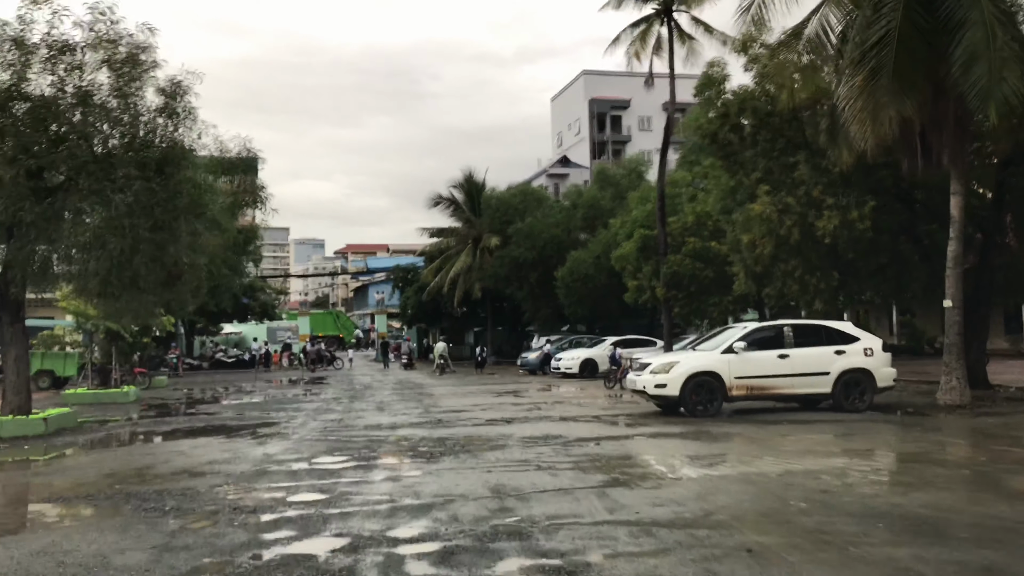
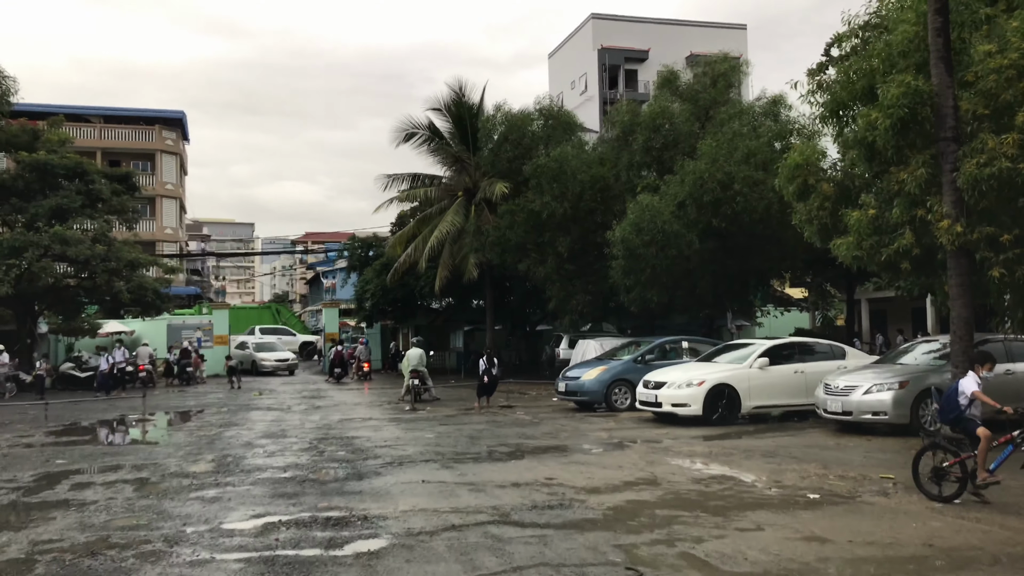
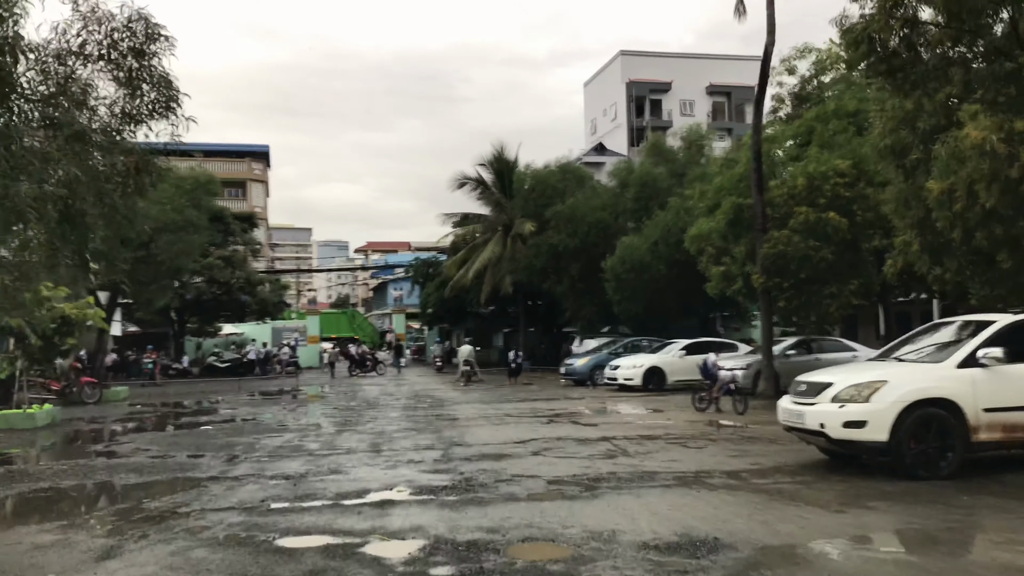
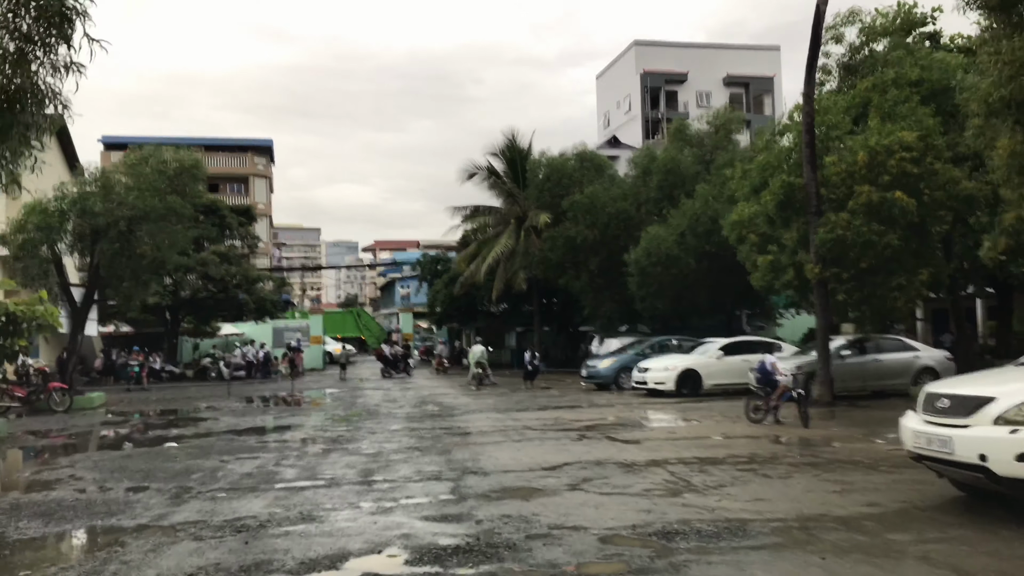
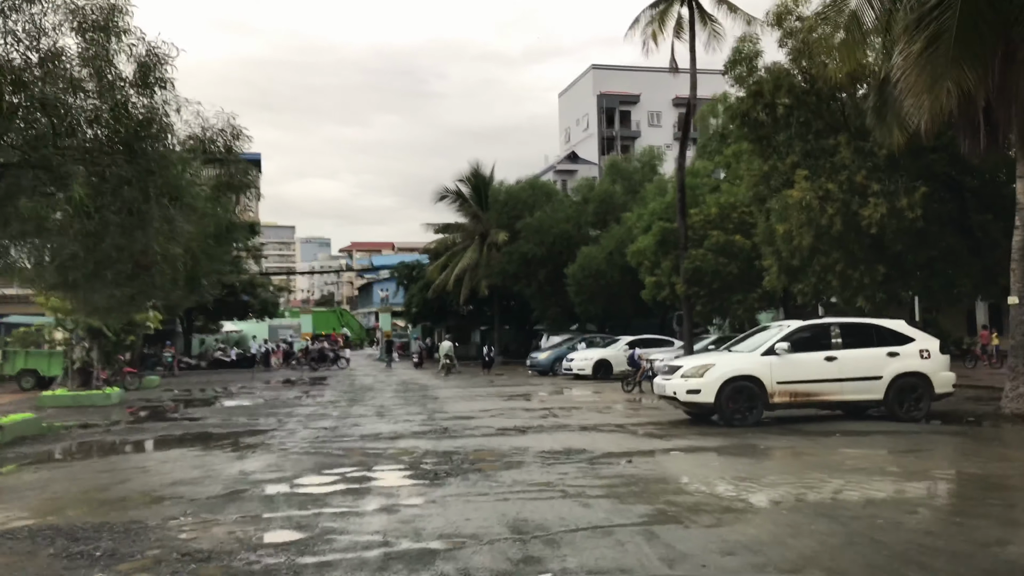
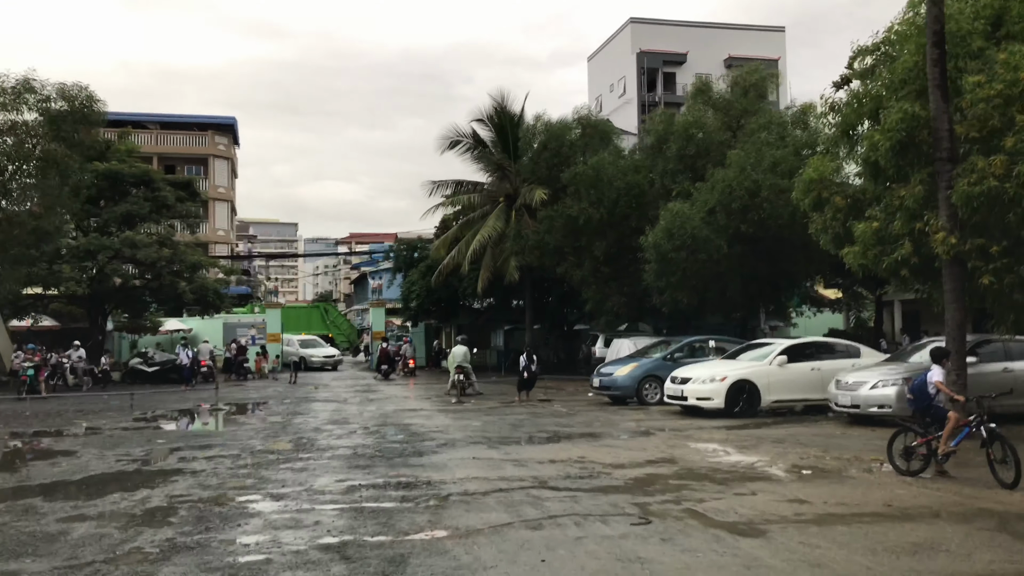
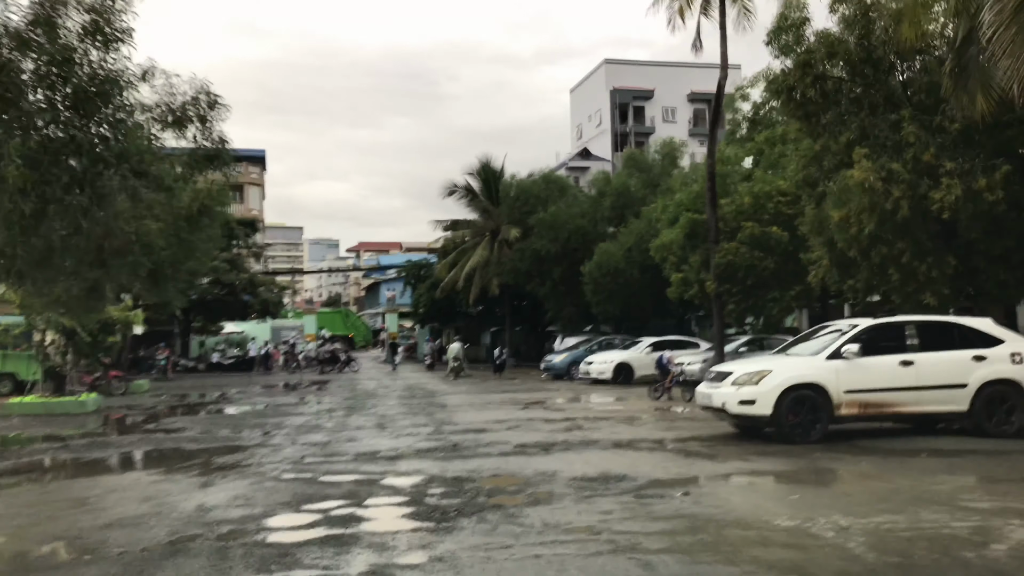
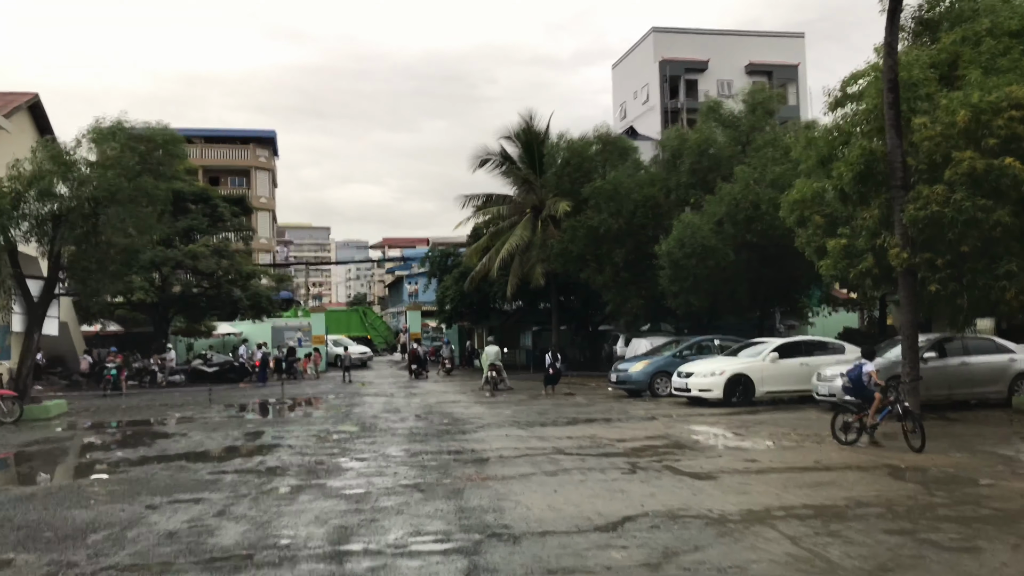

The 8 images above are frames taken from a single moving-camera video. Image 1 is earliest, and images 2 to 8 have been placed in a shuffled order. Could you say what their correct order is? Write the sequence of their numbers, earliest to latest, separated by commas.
5, 7, 3, 4, 8, 6, 2
